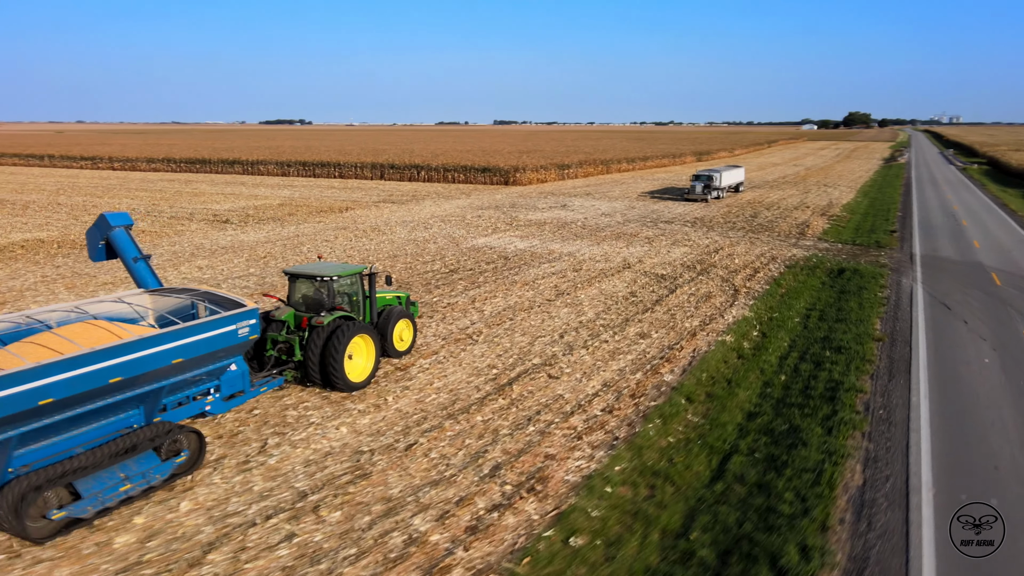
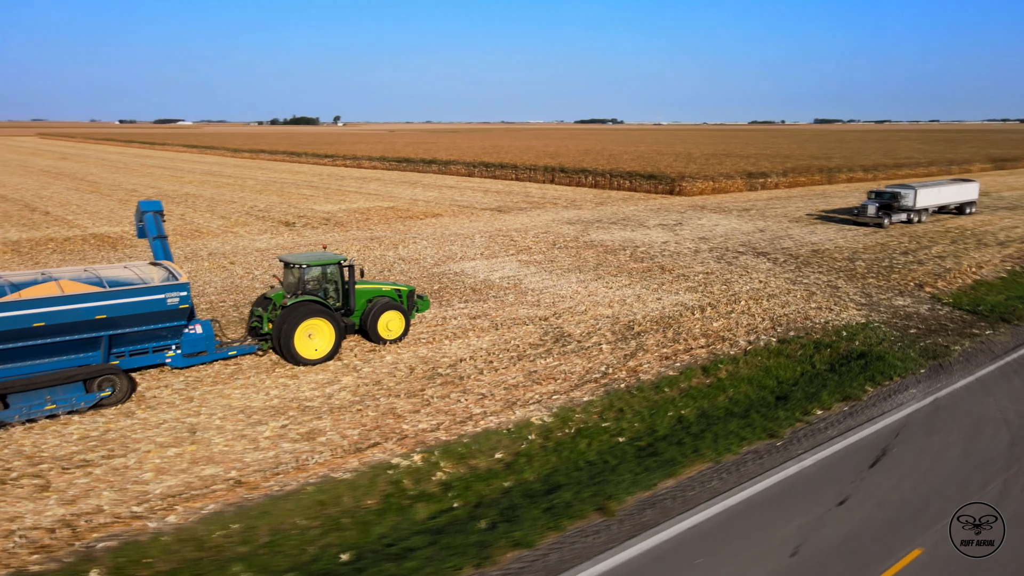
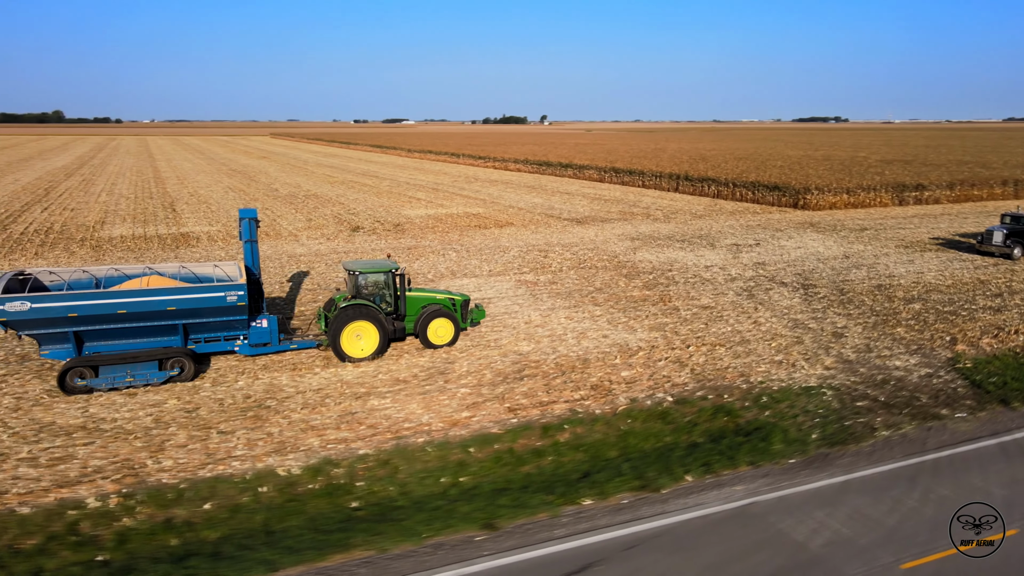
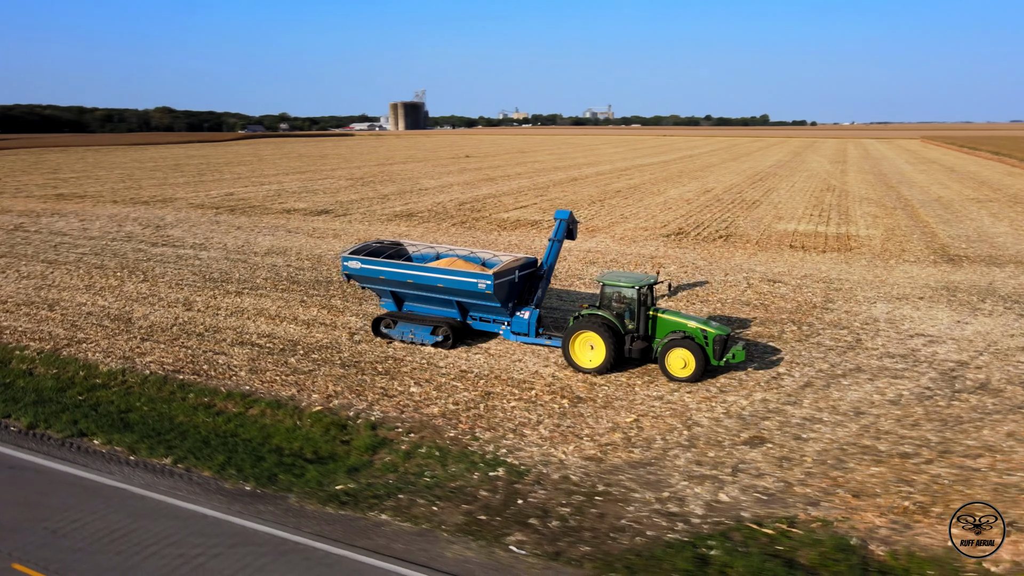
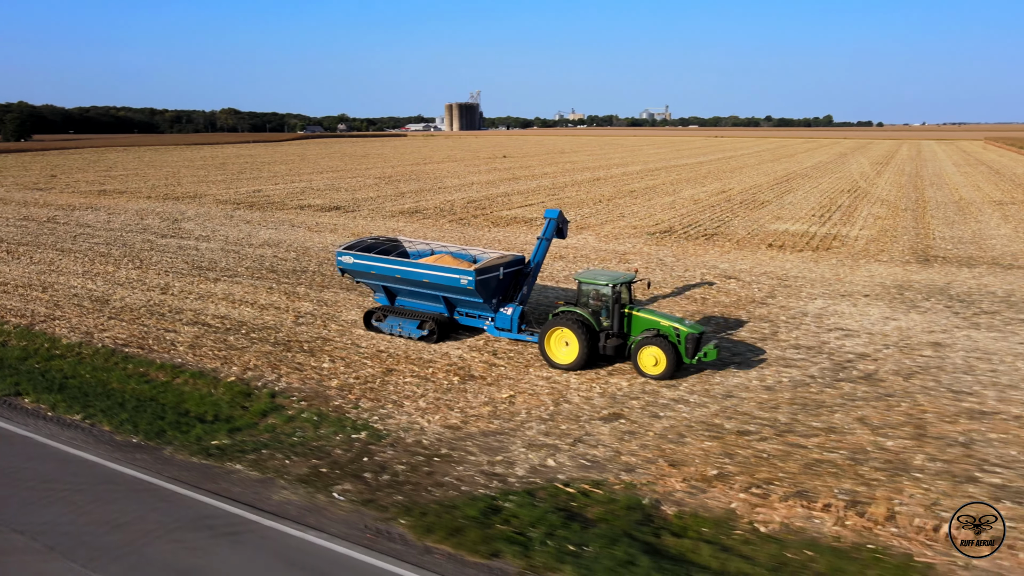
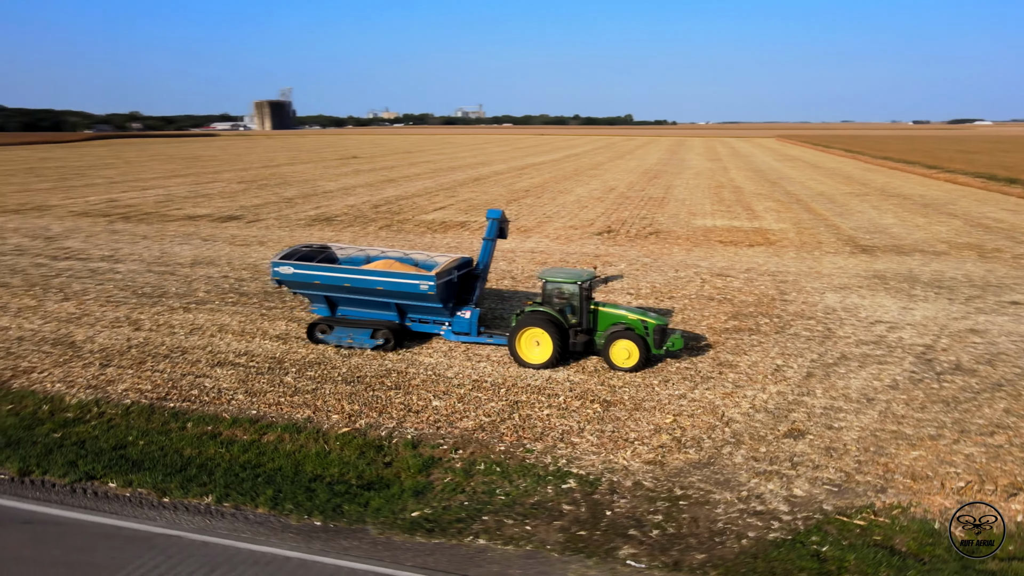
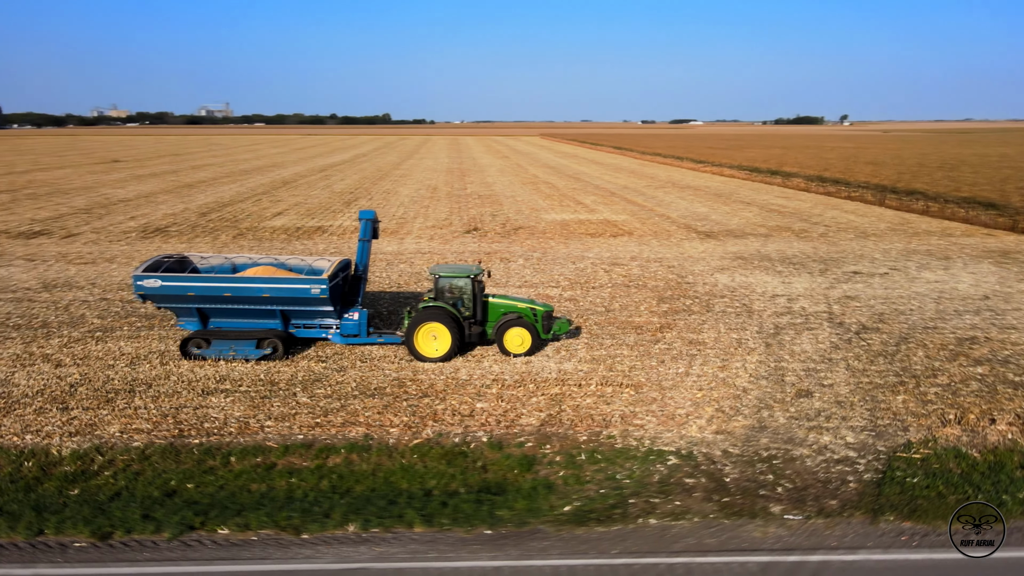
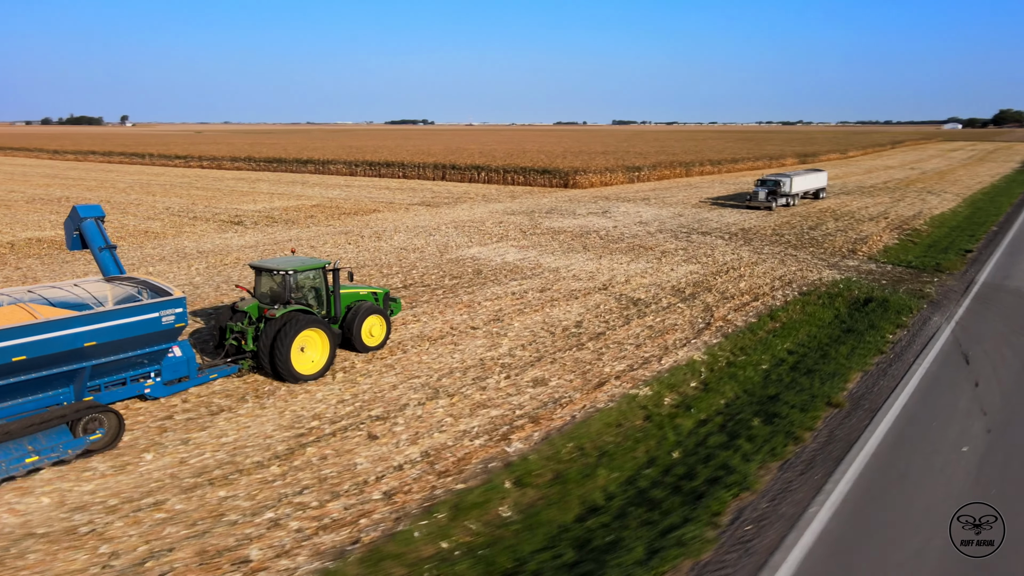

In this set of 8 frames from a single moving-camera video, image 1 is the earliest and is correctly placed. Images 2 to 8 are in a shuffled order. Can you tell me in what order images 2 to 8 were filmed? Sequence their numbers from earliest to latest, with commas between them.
8, 2, 3, 7, 6, 4, 5
